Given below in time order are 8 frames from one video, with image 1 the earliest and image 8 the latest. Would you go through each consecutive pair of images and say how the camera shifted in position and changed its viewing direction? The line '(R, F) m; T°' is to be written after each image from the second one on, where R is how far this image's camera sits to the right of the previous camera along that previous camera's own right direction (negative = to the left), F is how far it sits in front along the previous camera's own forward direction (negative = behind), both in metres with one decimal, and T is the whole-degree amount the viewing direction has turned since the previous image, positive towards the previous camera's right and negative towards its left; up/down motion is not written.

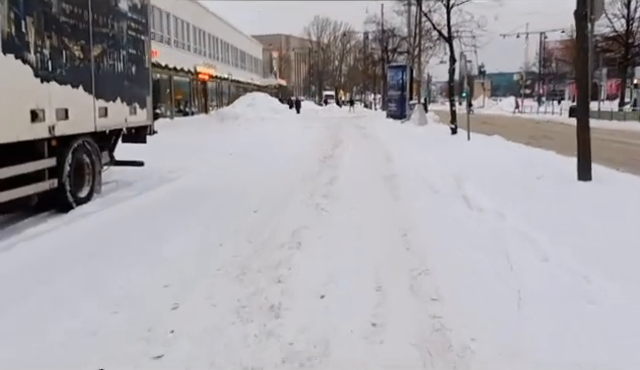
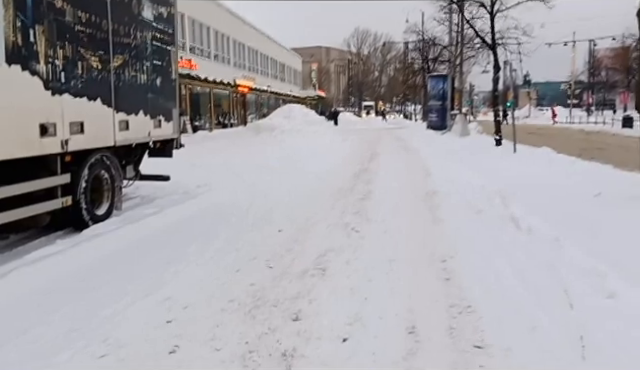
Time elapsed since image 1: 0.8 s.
(+0.1, +0.6) m; -4°
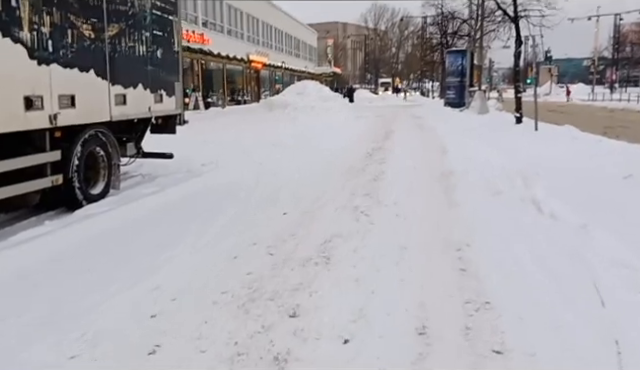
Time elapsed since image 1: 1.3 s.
(+0.1, +0.5) m; -2°
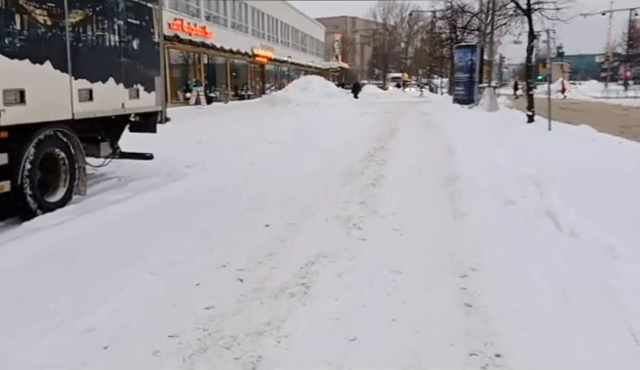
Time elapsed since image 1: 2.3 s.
(+0.2, +0.9) m; -1°
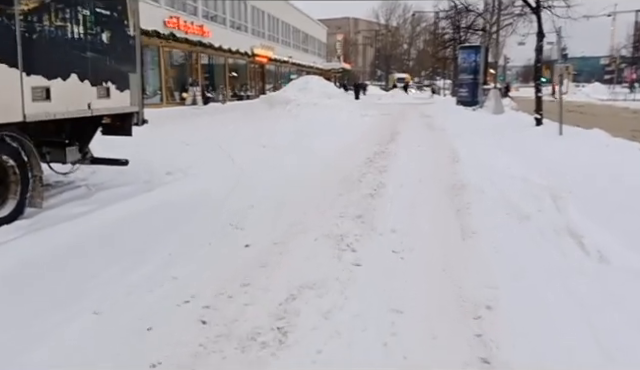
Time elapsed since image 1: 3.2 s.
(+0.1, +0.9) m; 0°
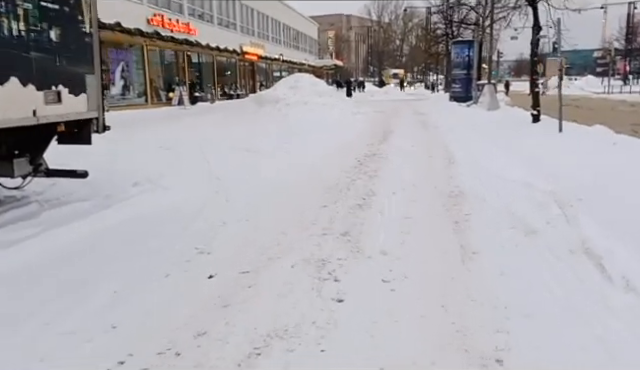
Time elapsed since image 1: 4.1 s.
(+0.2, +0.8) m; +1°
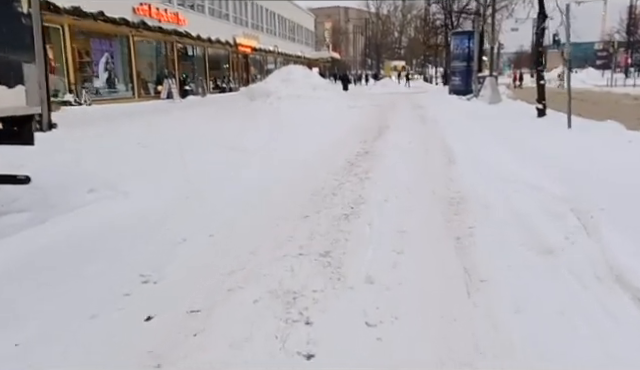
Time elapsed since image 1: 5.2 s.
(+0.2, +1.1) m; 0°
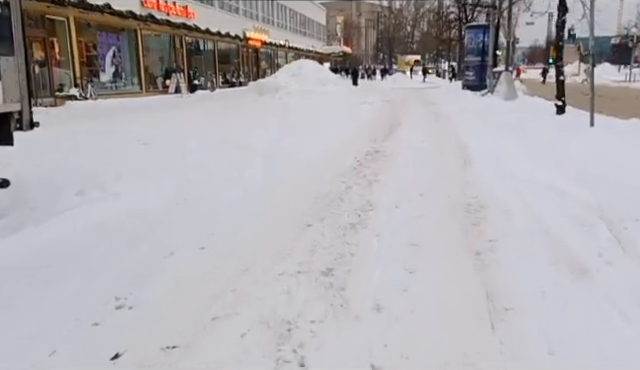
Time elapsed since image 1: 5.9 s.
(+0.1, +0.6) m; -1°
